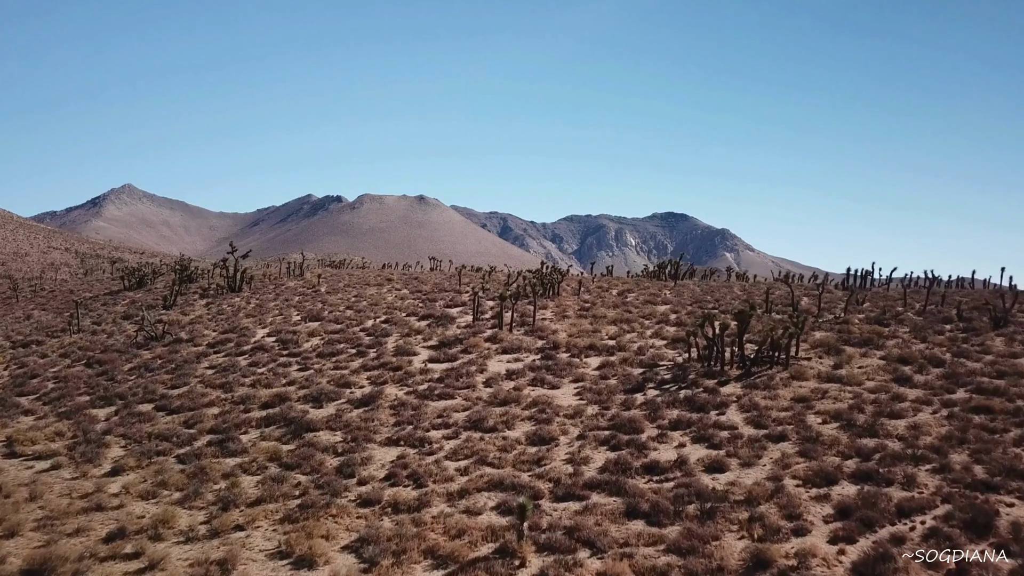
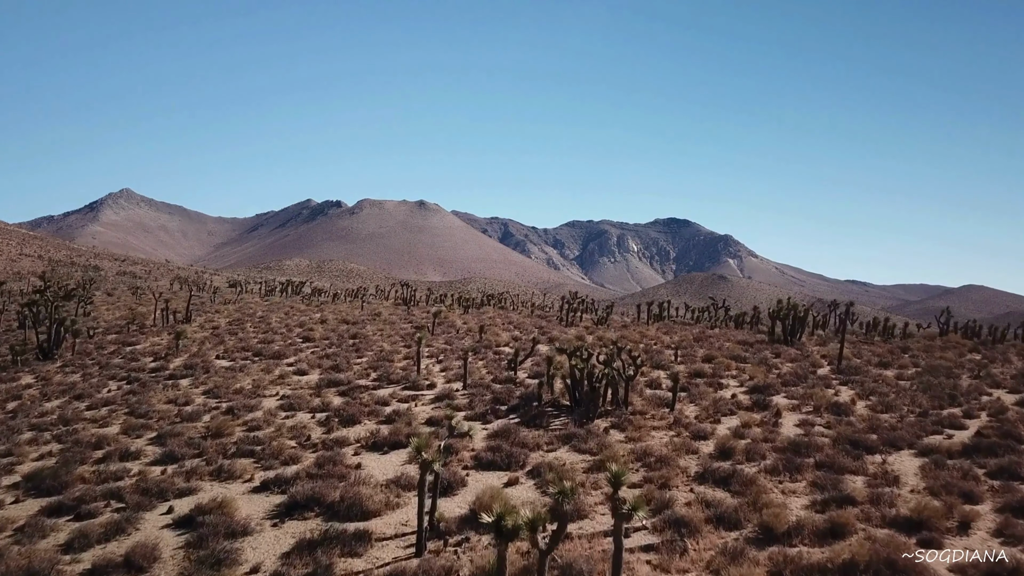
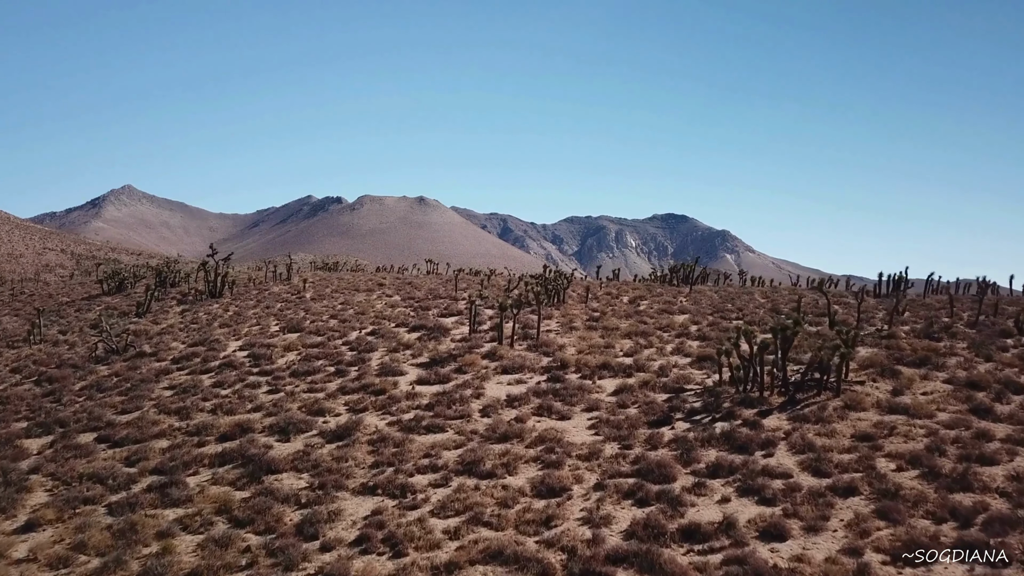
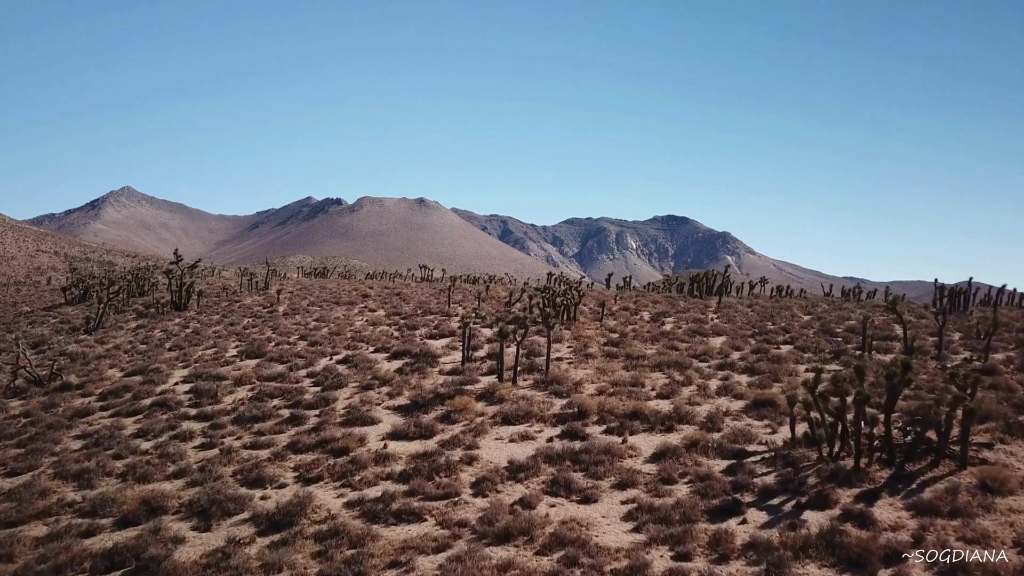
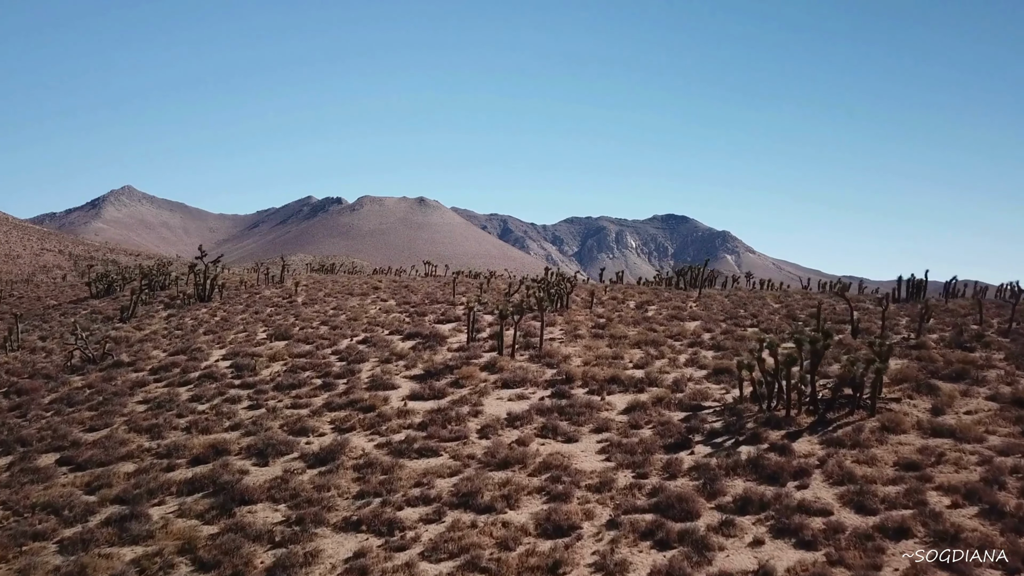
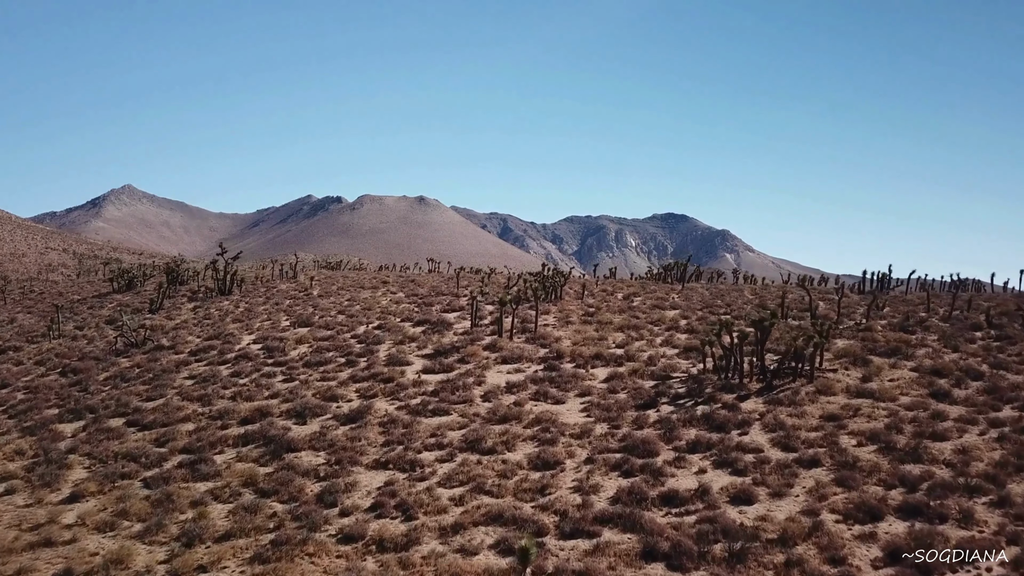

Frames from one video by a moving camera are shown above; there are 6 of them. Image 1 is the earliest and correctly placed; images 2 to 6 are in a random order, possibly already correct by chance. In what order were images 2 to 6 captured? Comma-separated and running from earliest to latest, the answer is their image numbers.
6, 3, 5, 4, 2
